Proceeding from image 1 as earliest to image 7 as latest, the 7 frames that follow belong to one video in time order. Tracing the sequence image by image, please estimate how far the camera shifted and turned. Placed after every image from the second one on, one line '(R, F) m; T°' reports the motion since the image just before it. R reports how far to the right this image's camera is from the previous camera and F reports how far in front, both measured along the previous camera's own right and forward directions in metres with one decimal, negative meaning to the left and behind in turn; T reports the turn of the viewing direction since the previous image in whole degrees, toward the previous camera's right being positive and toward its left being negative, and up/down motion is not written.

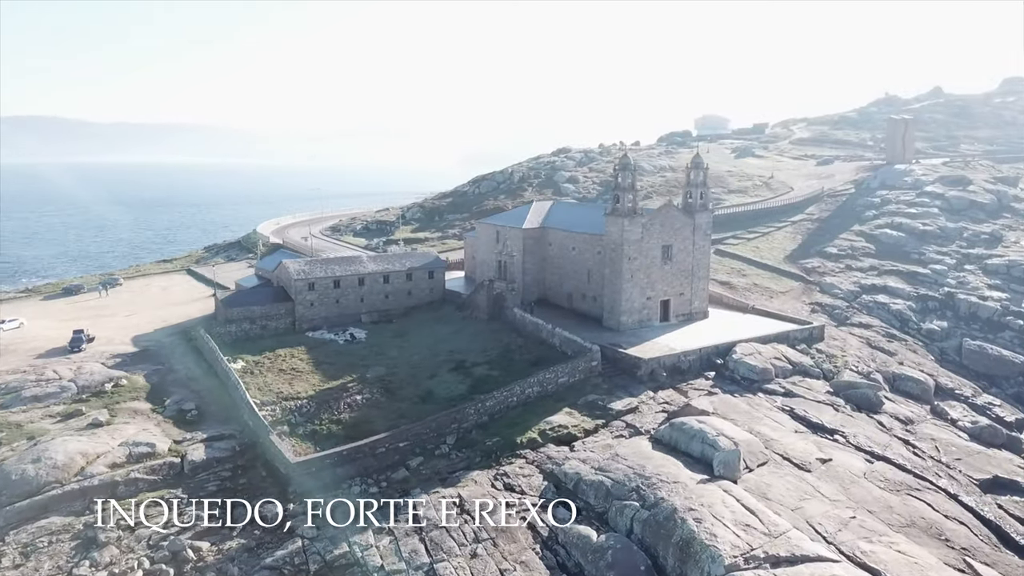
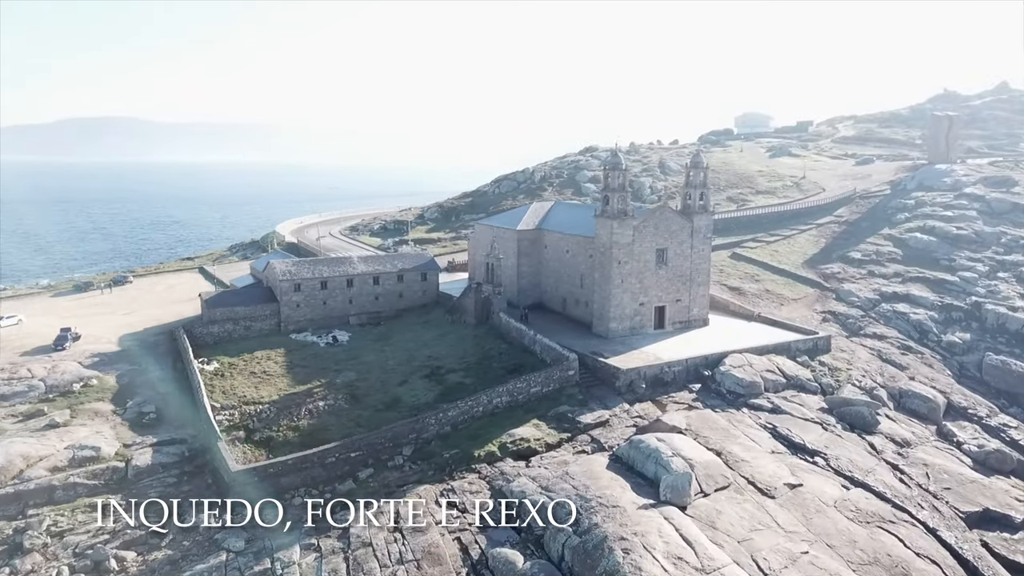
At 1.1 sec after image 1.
(+3.7, +1.6) m; -4°
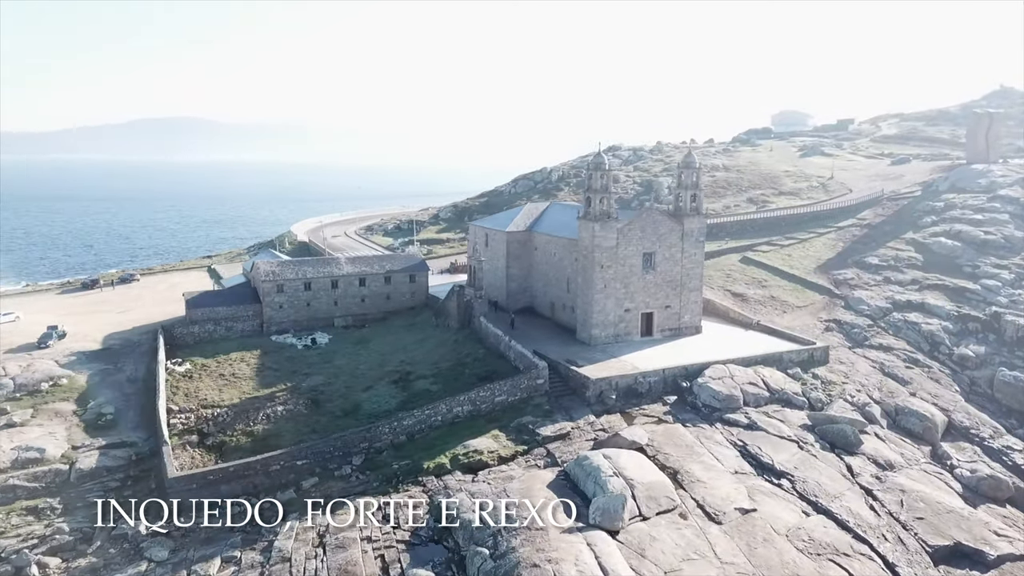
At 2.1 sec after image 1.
(+3.7, +1.4) m; -4°
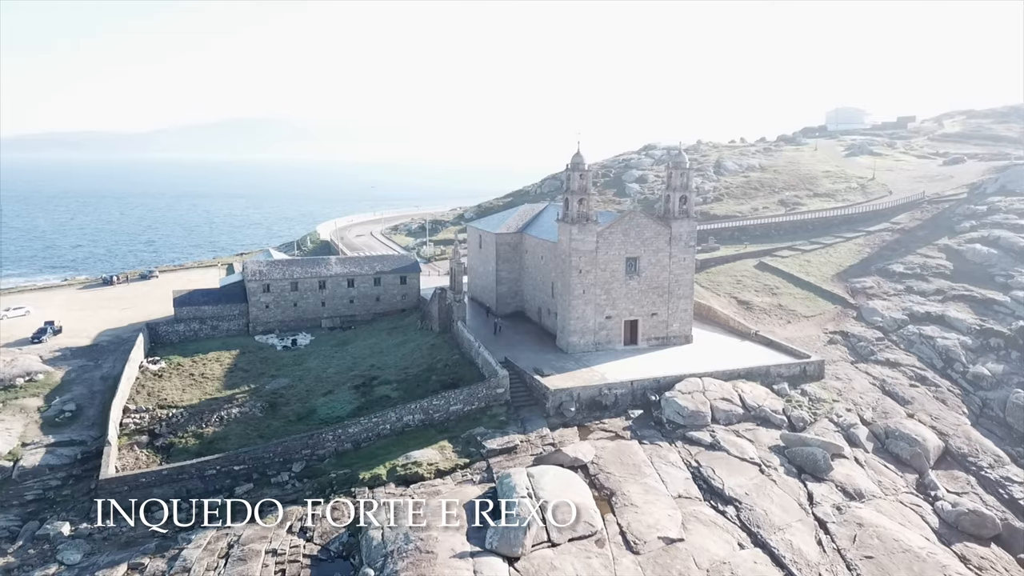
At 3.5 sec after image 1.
(+4.6, +1.4) m; -5°
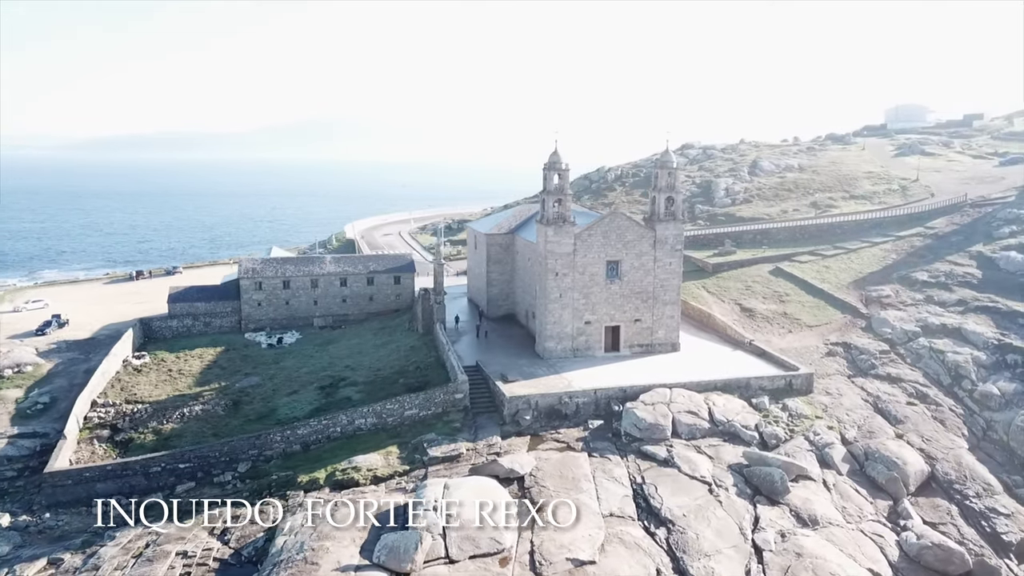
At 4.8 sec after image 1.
(+4.5, +1.1) m; -5°
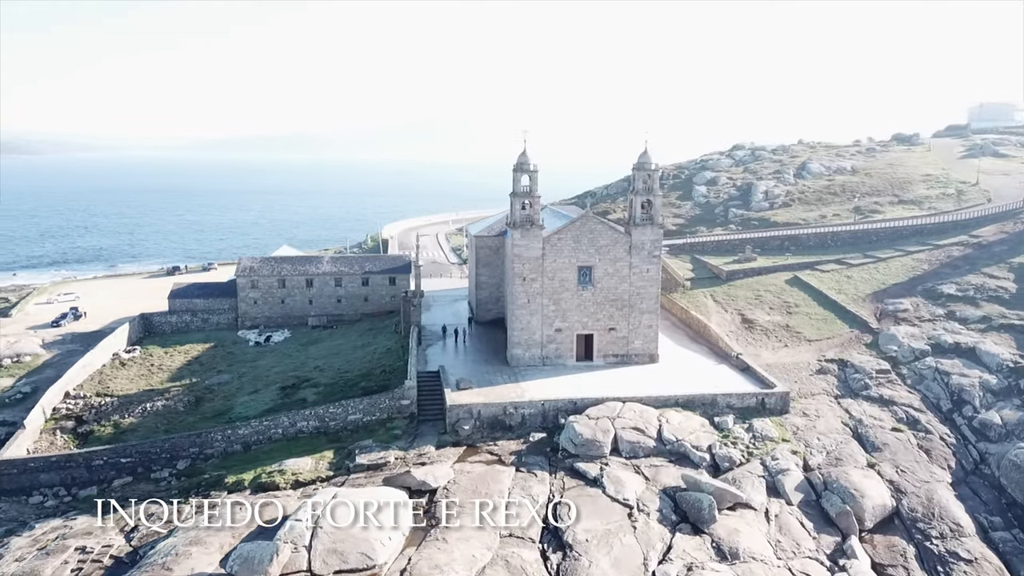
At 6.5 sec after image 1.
(+5.6, +1.2) m; -6°
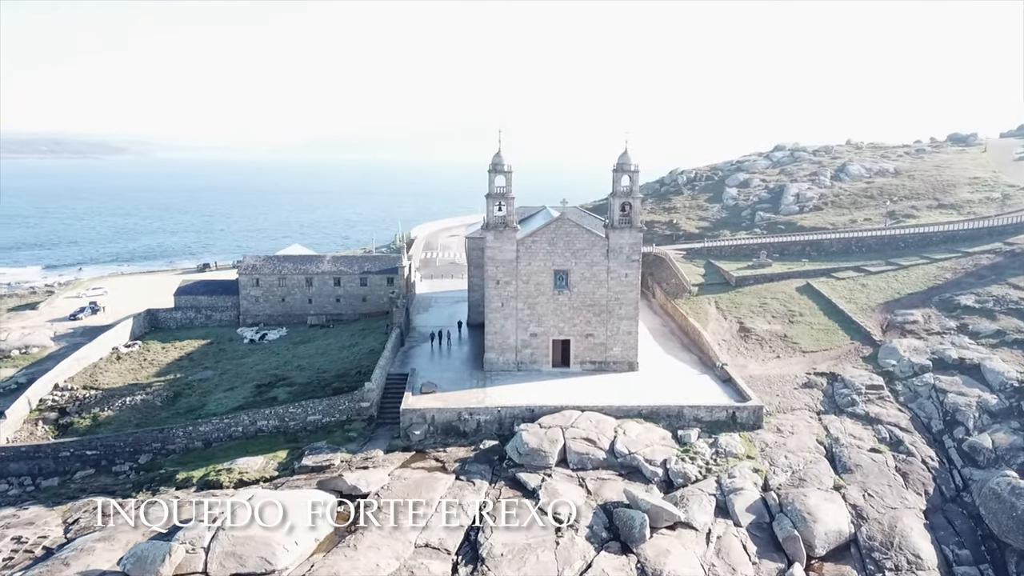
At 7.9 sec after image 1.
(+4.3, +0.7) m; -5°
